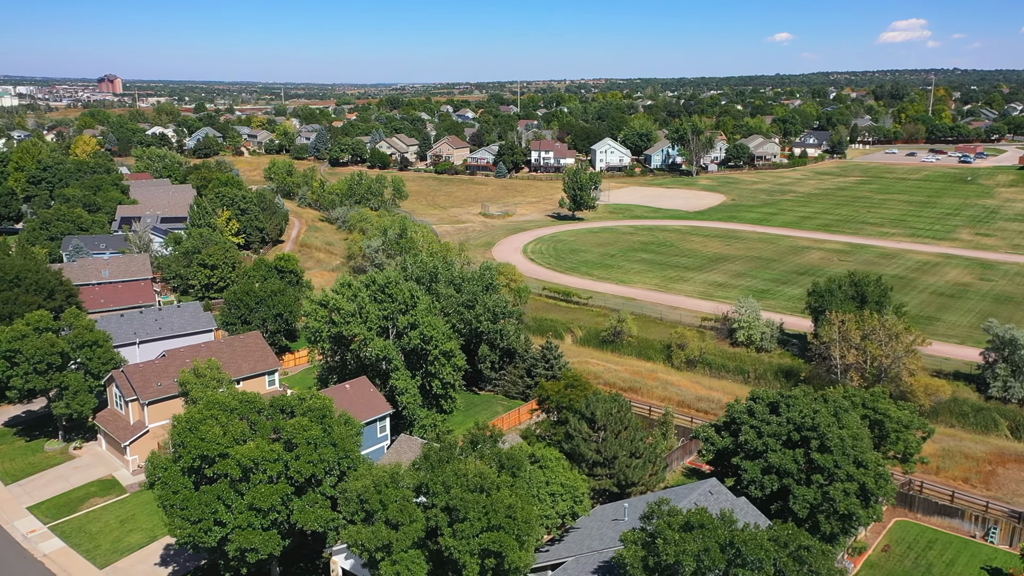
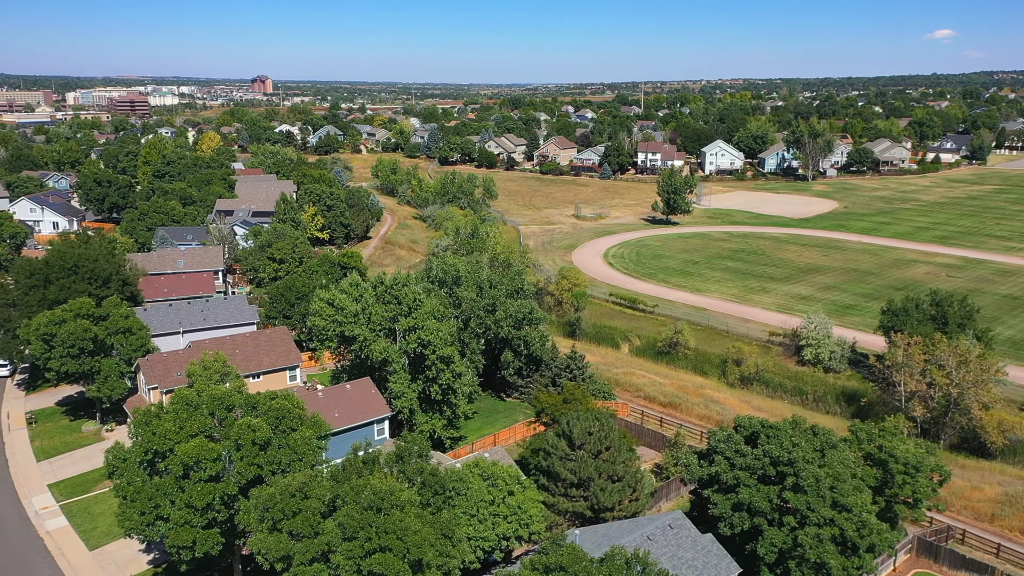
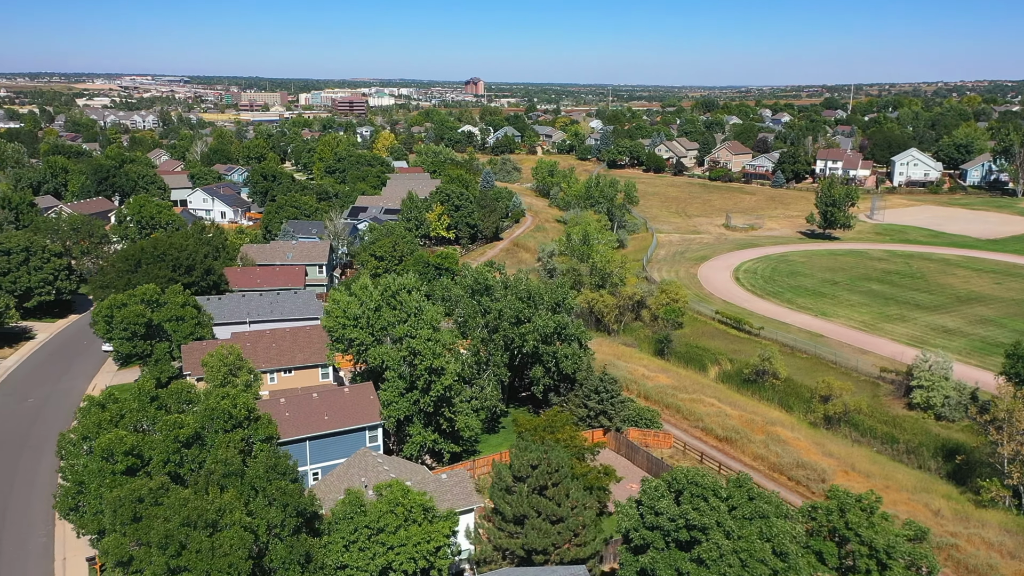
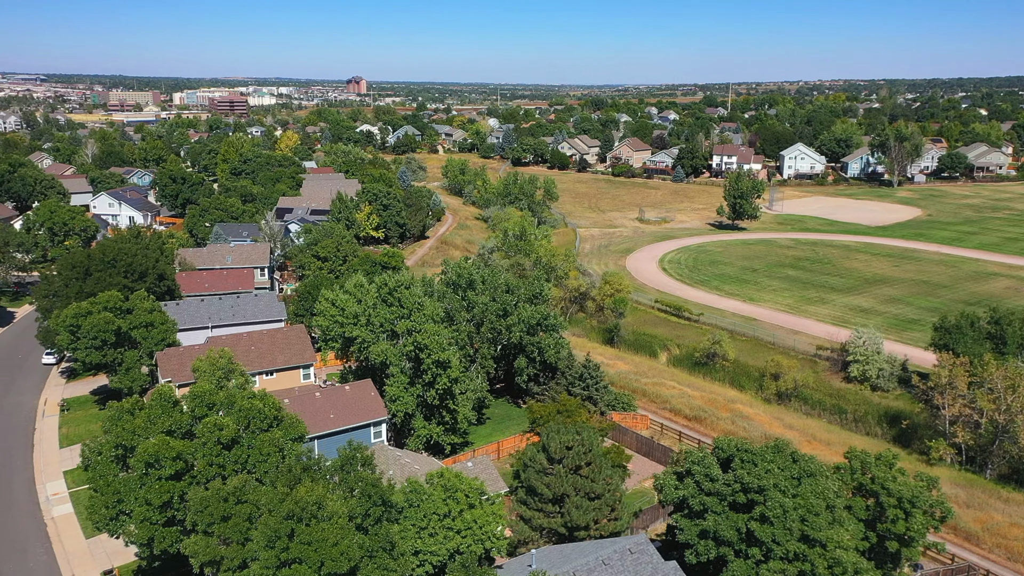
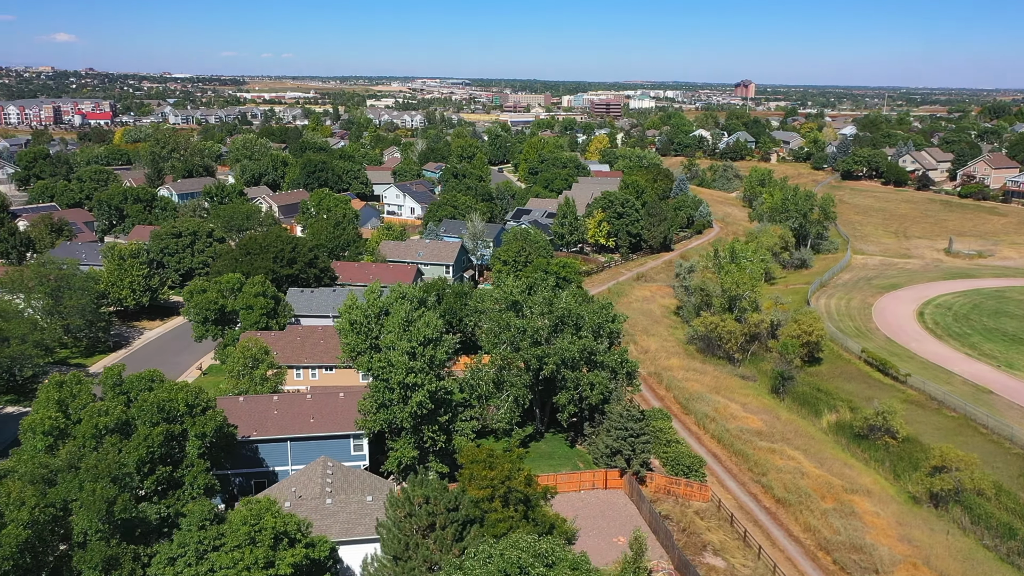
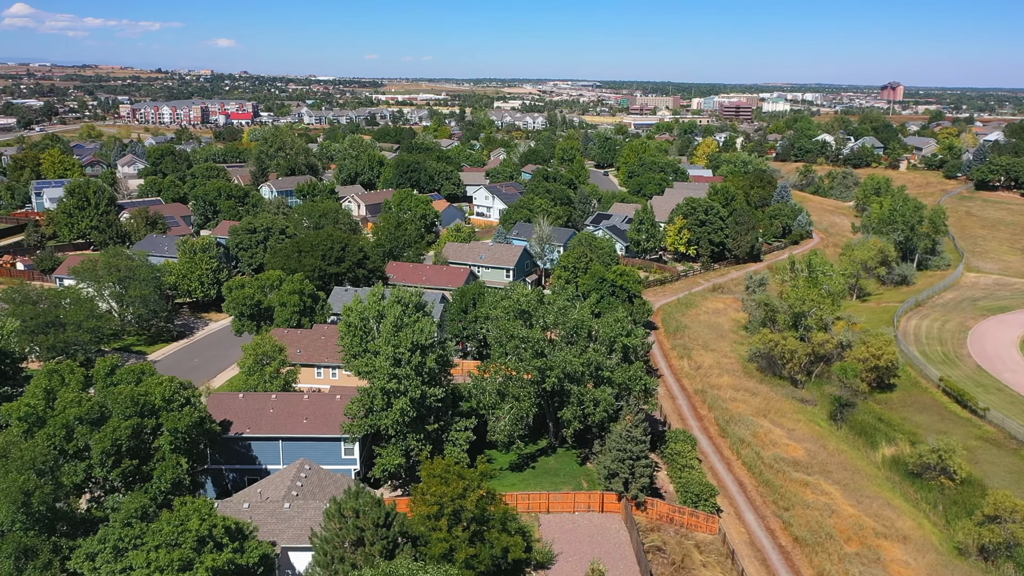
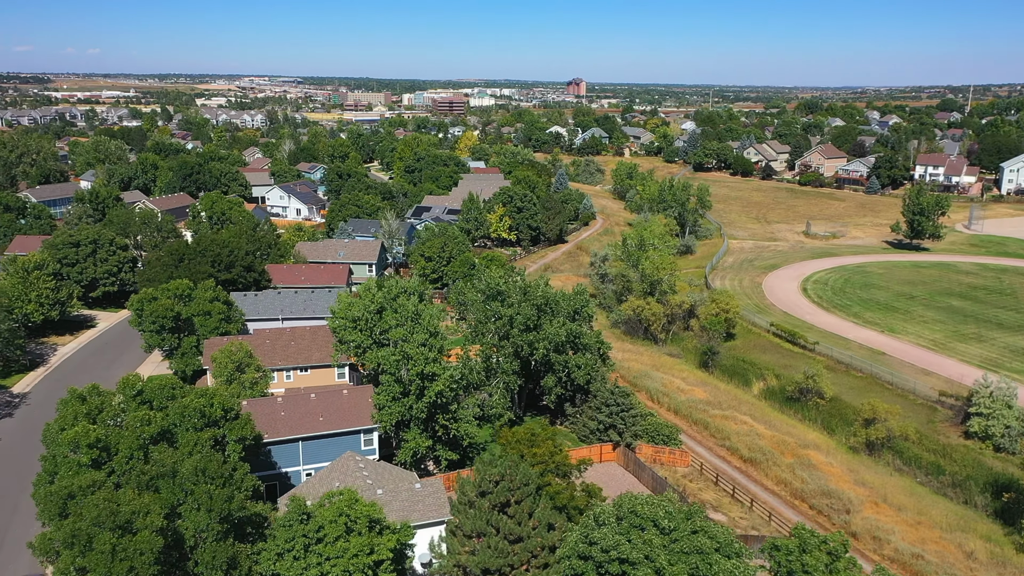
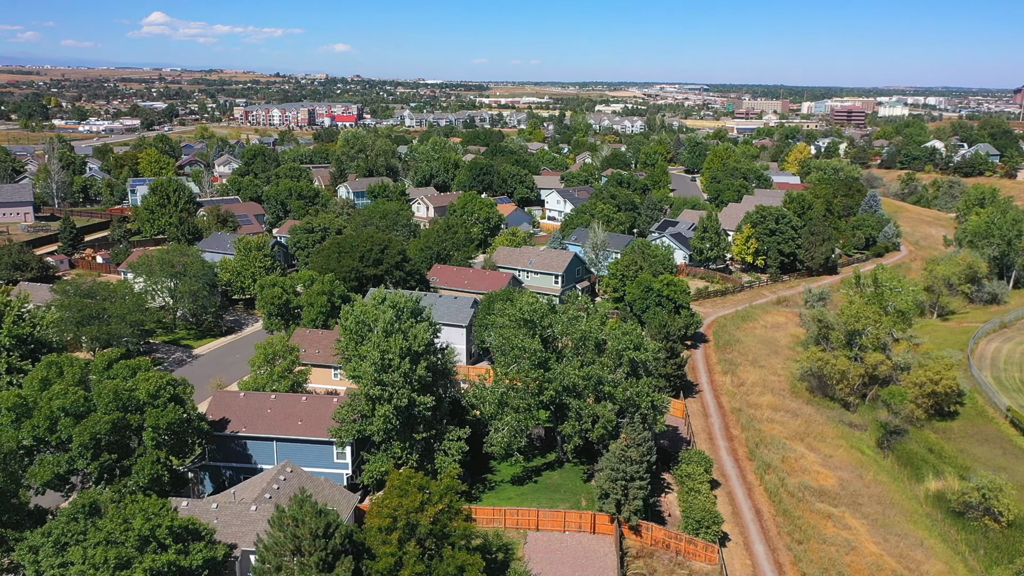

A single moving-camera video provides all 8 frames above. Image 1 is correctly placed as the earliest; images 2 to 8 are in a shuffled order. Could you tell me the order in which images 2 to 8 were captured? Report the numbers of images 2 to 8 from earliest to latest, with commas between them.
2, 4, 3, 7, 5, 6, 8
